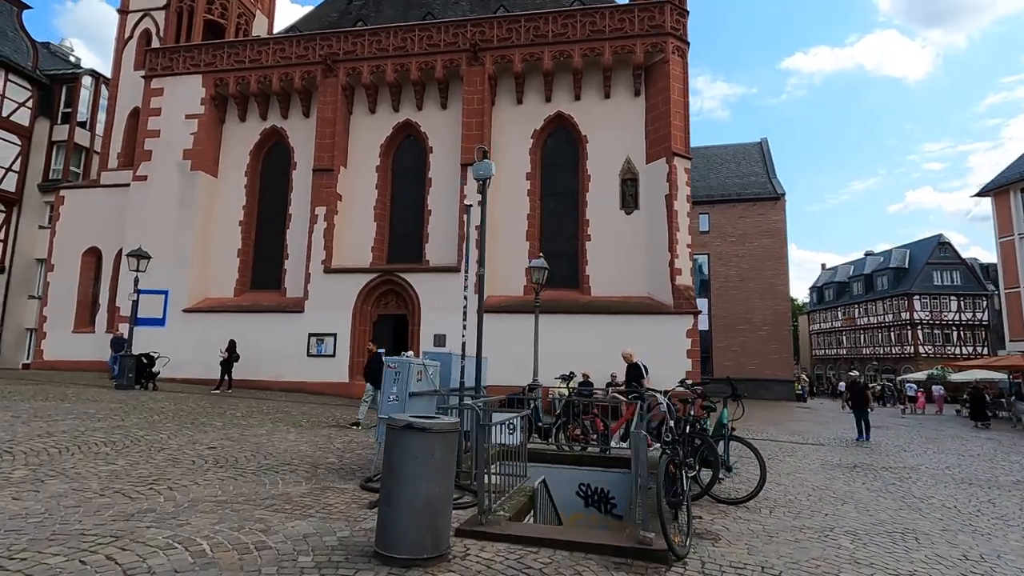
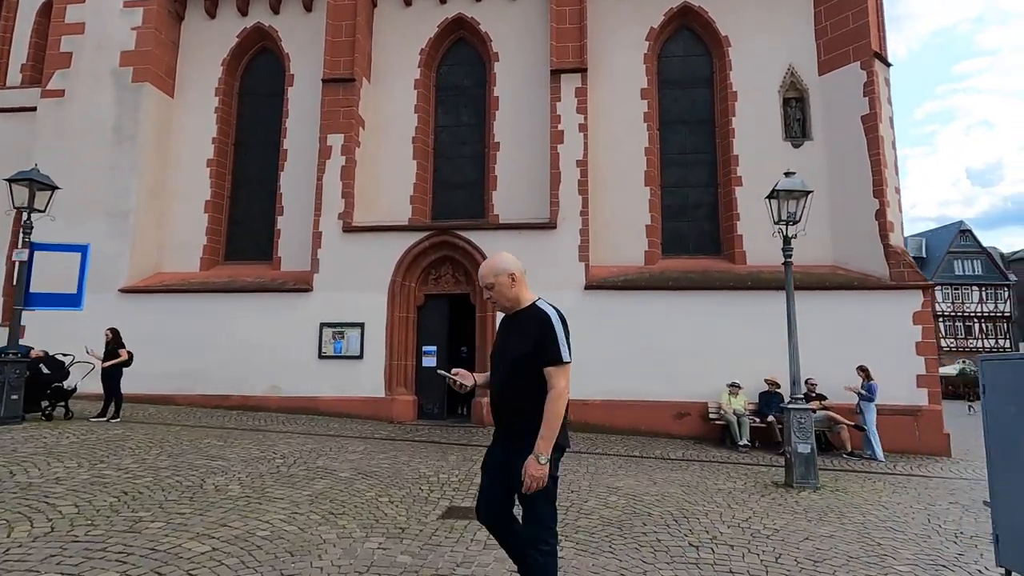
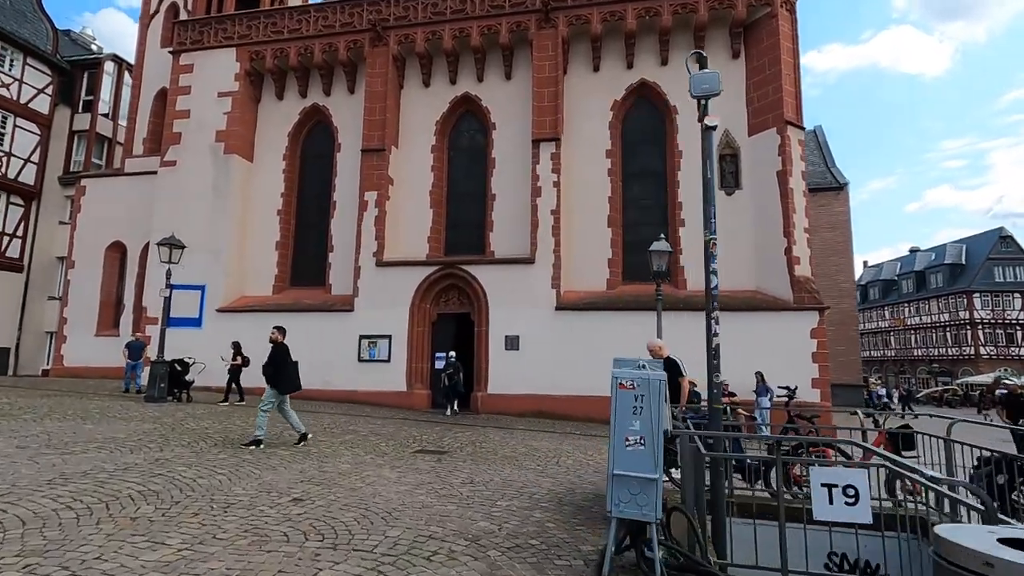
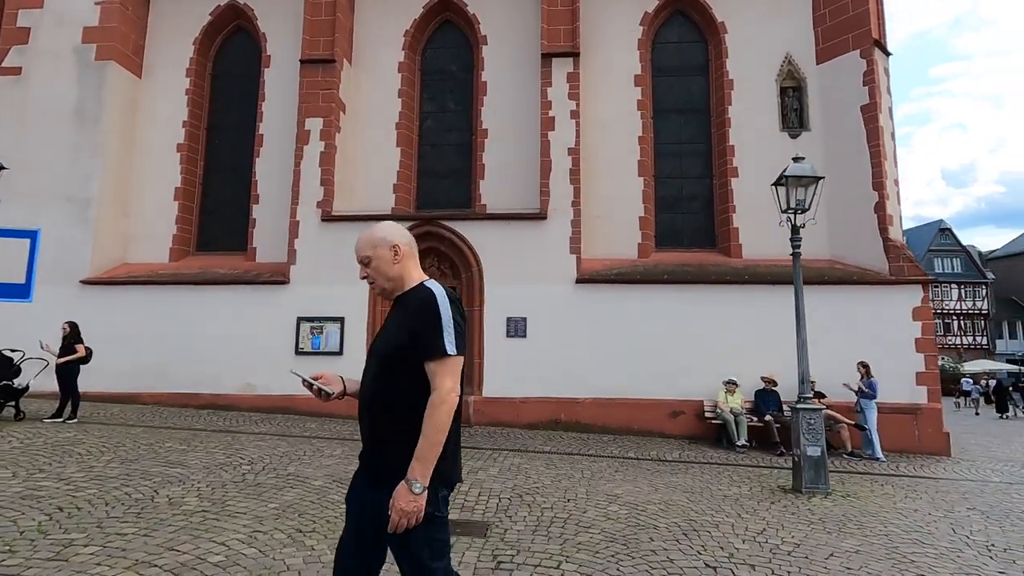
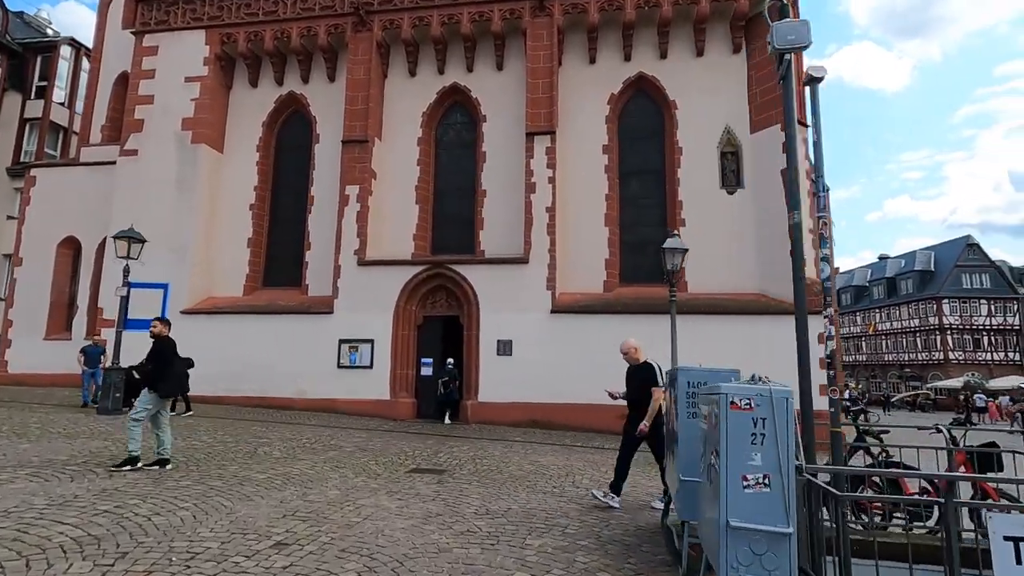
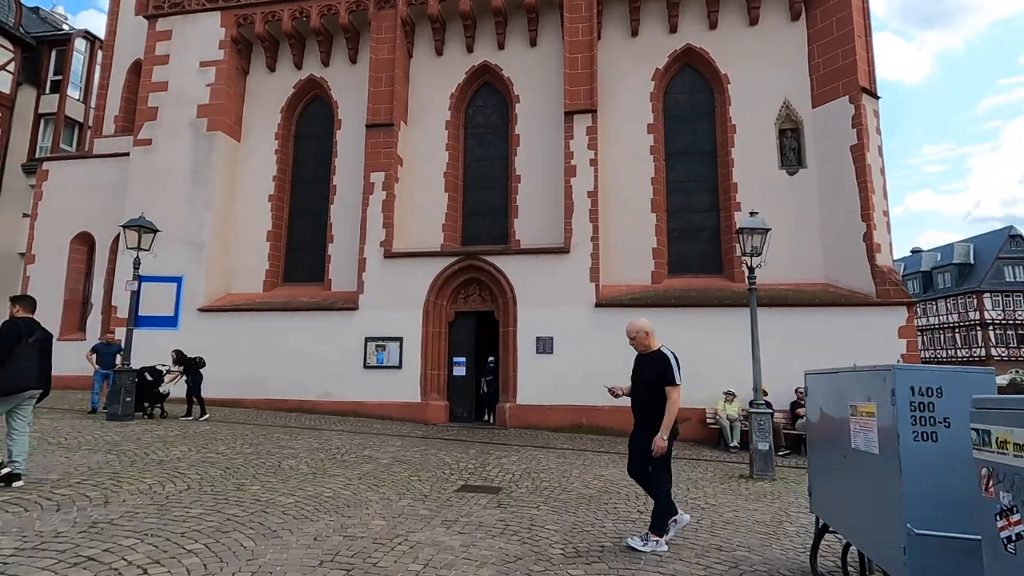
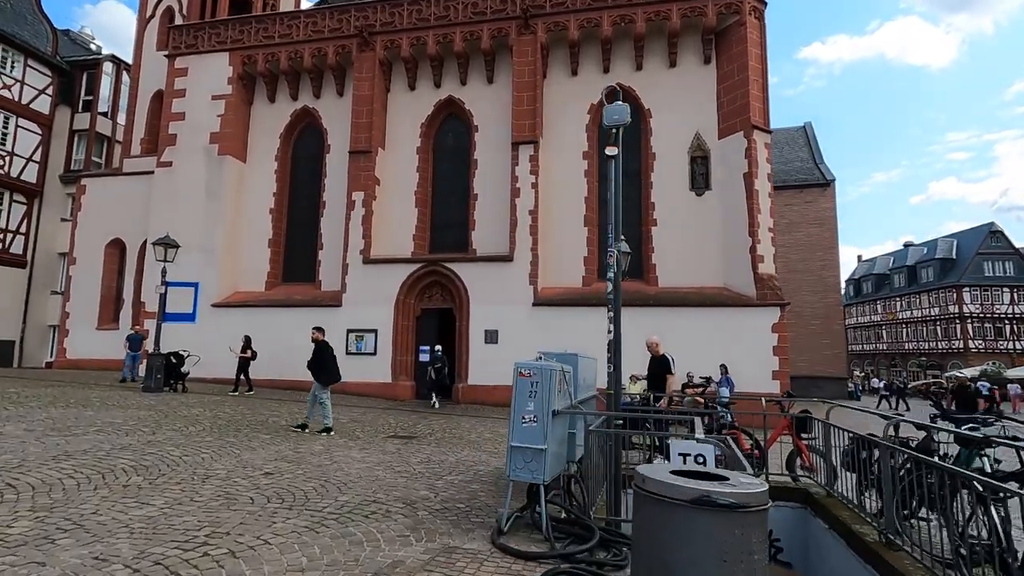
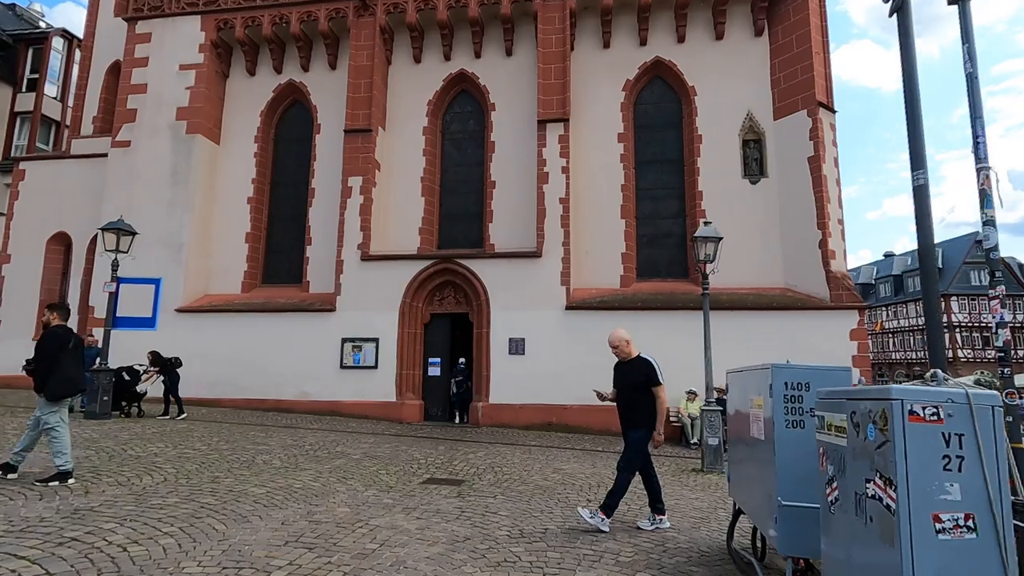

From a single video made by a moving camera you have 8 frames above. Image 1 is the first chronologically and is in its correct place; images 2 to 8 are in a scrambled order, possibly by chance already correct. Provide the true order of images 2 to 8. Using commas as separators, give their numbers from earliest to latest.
7, 3, 5, 8, 6, 2, 4
